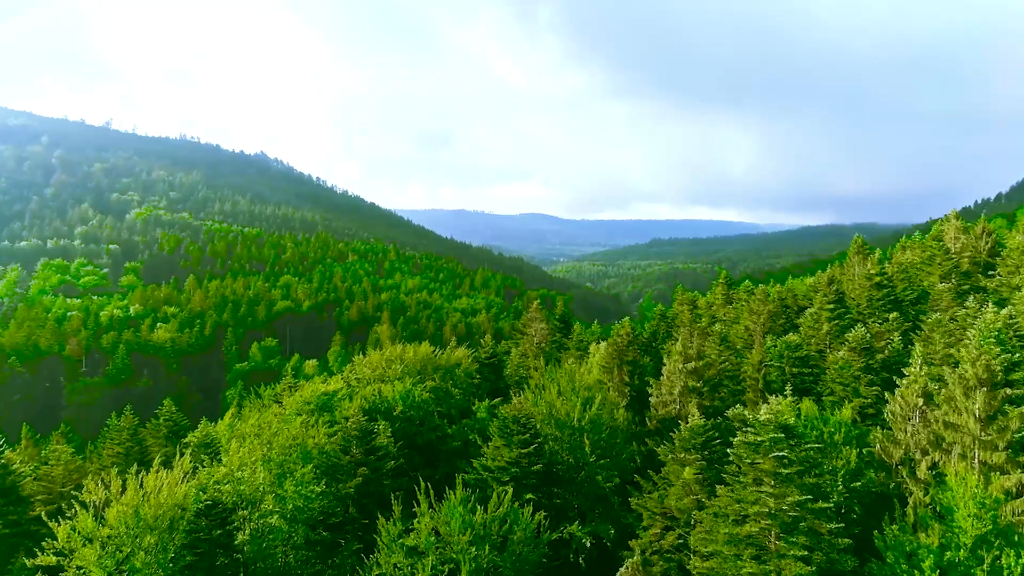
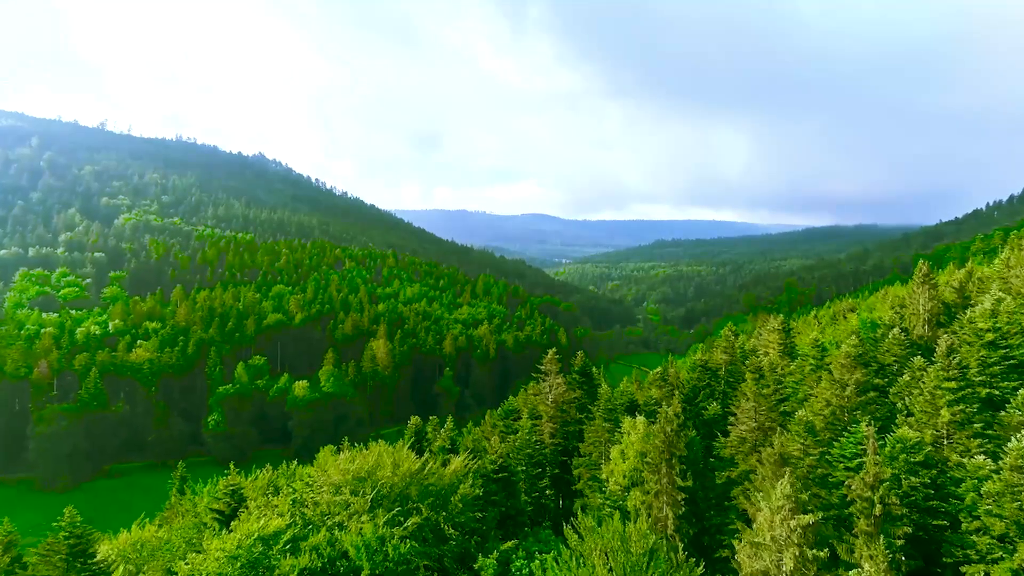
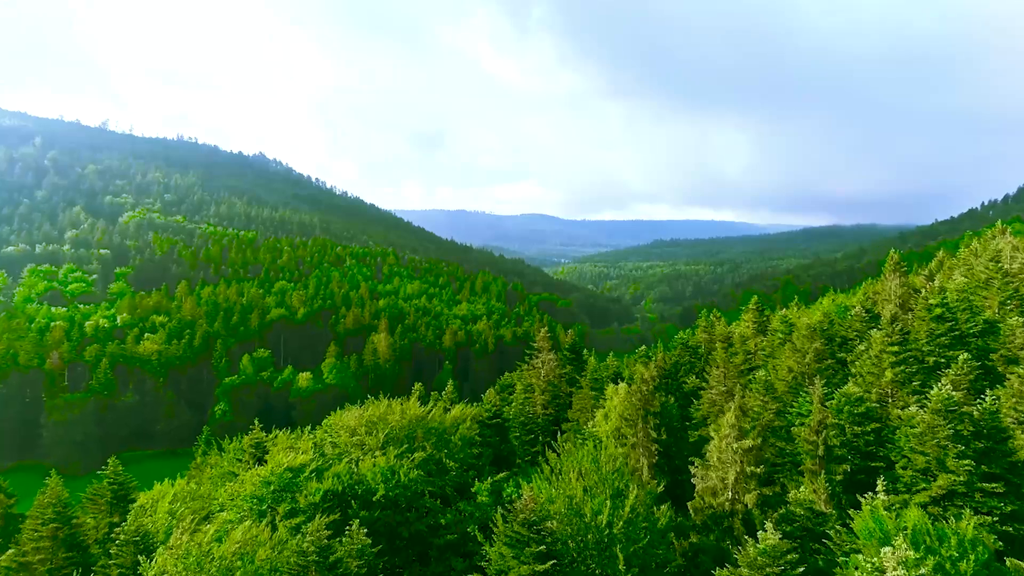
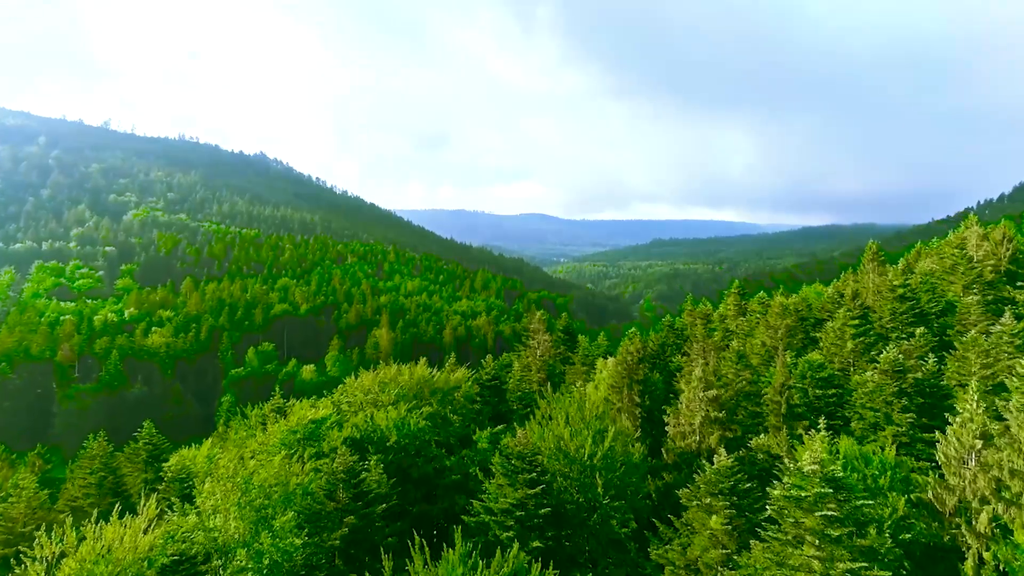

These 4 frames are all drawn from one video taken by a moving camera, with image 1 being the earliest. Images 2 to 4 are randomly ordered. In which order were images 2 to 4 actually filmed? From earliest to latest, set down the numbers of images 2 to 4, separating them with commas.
4, 3, 2
